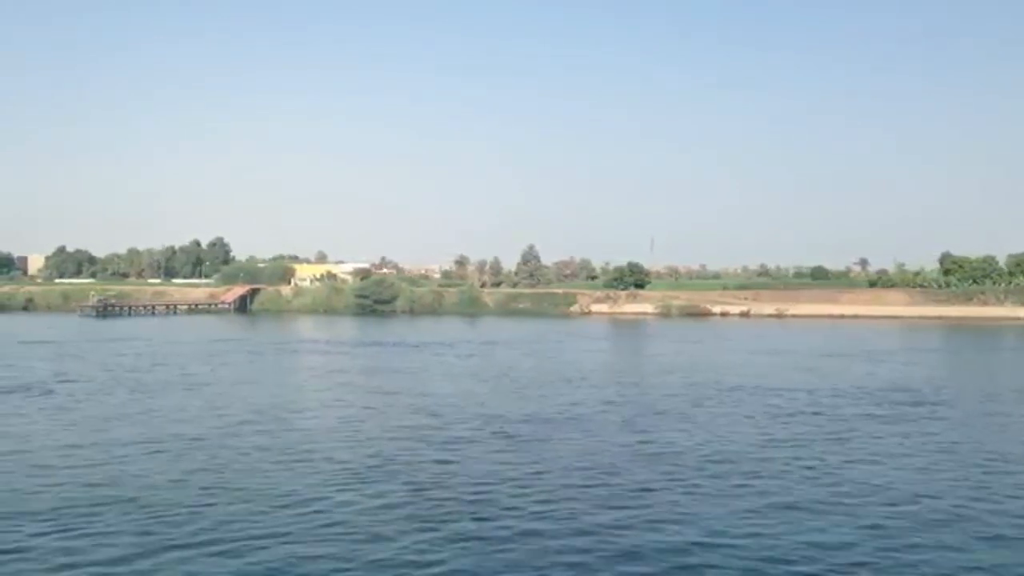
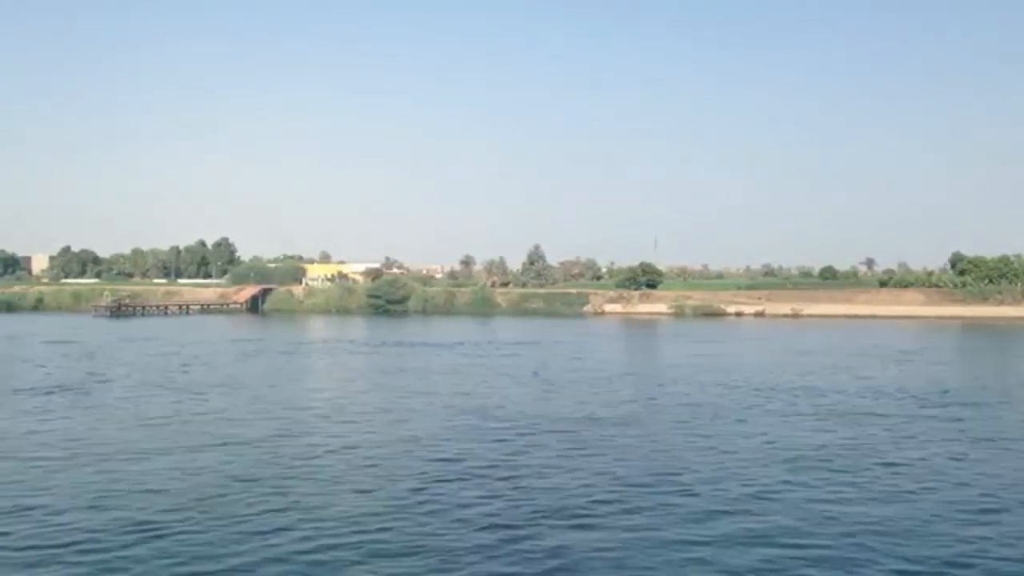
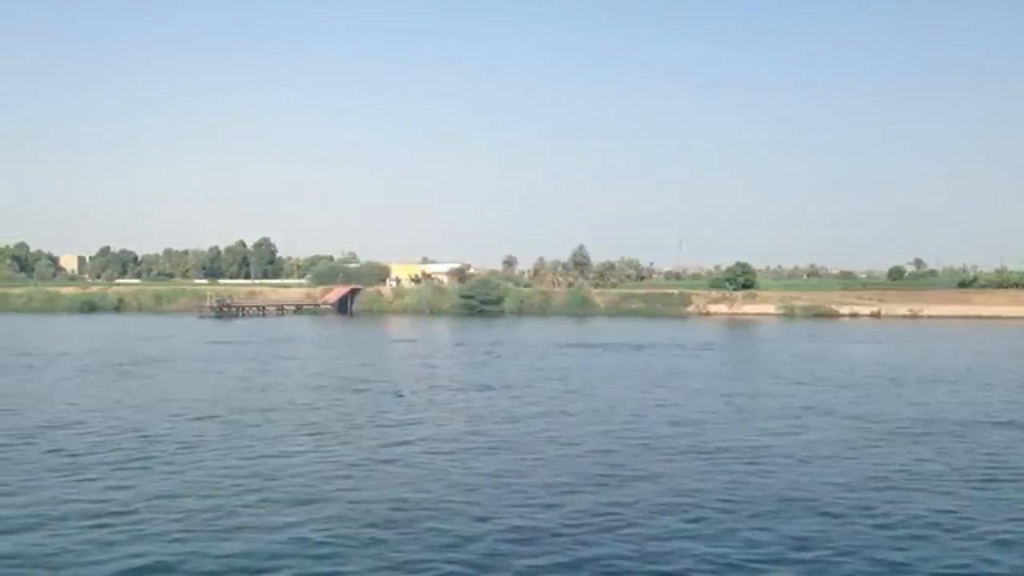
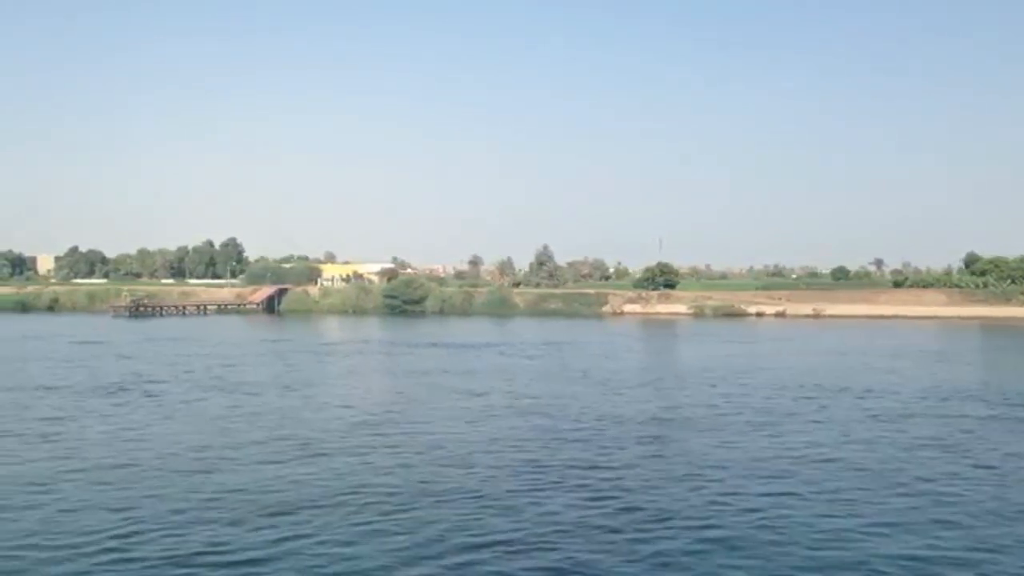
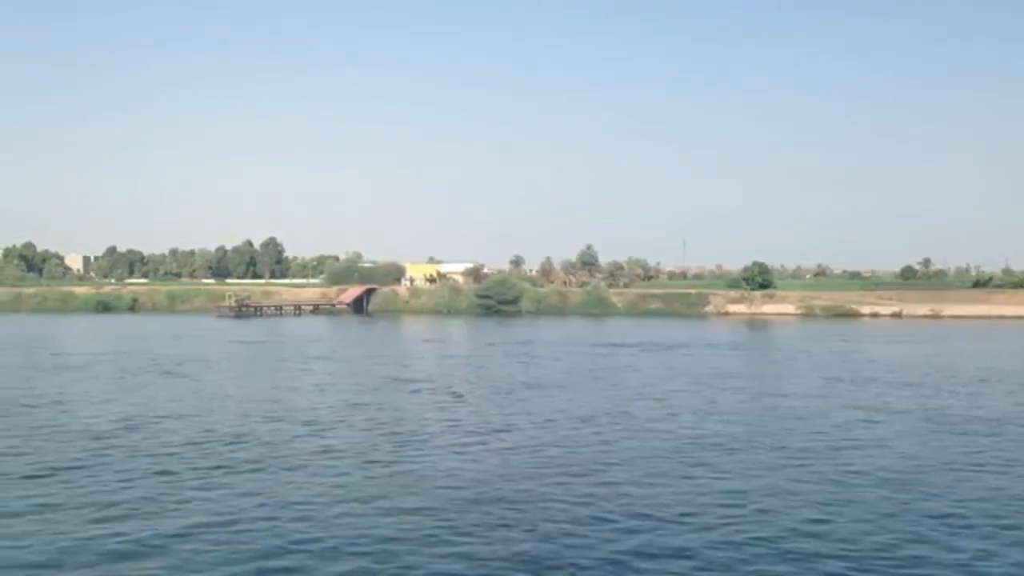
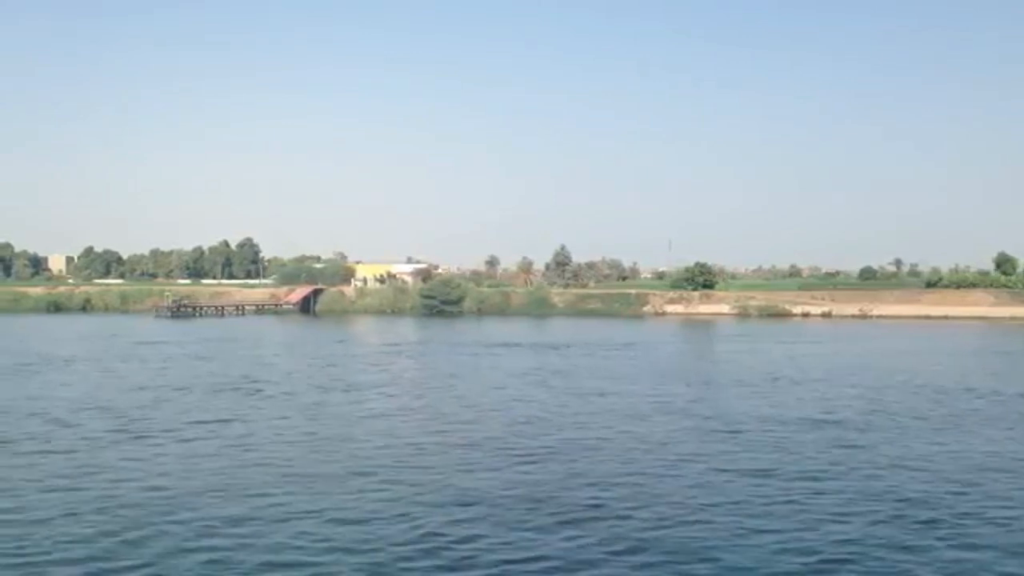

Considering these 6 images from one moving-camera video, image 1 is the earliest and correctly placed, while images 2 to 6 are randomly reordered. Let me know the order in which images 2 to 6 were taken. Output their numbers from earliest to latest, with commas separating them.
2, 4, 6, 3, 5
